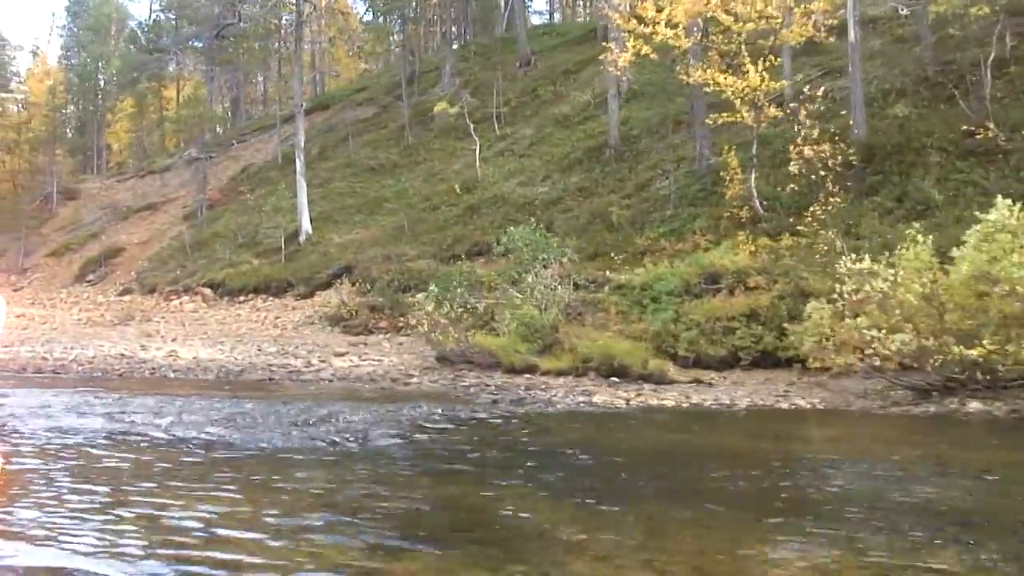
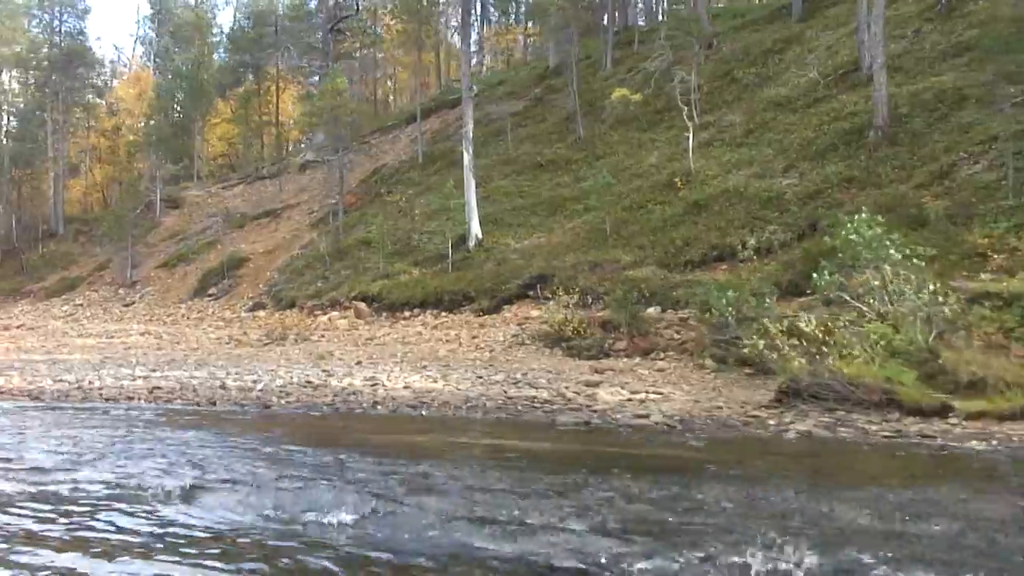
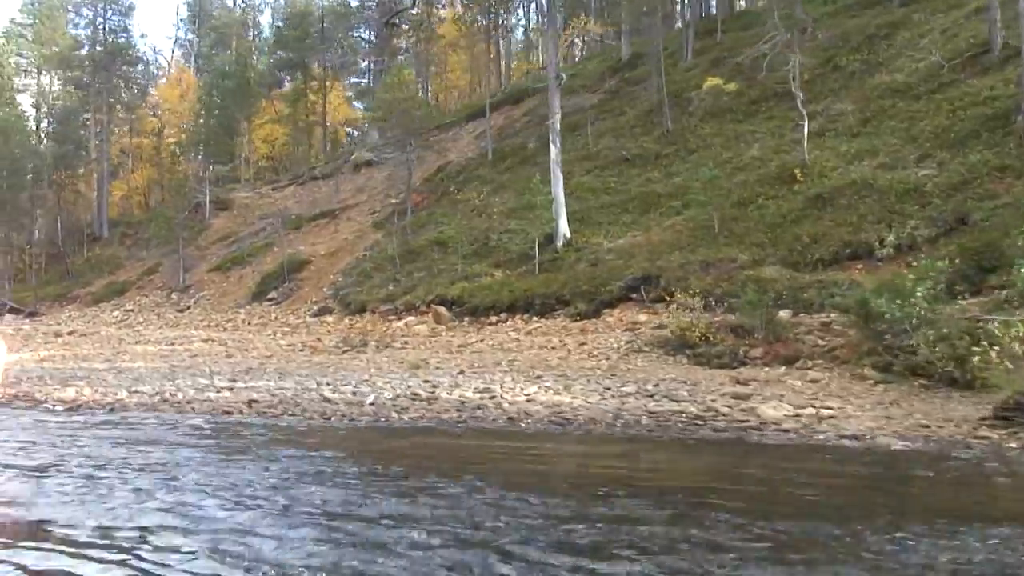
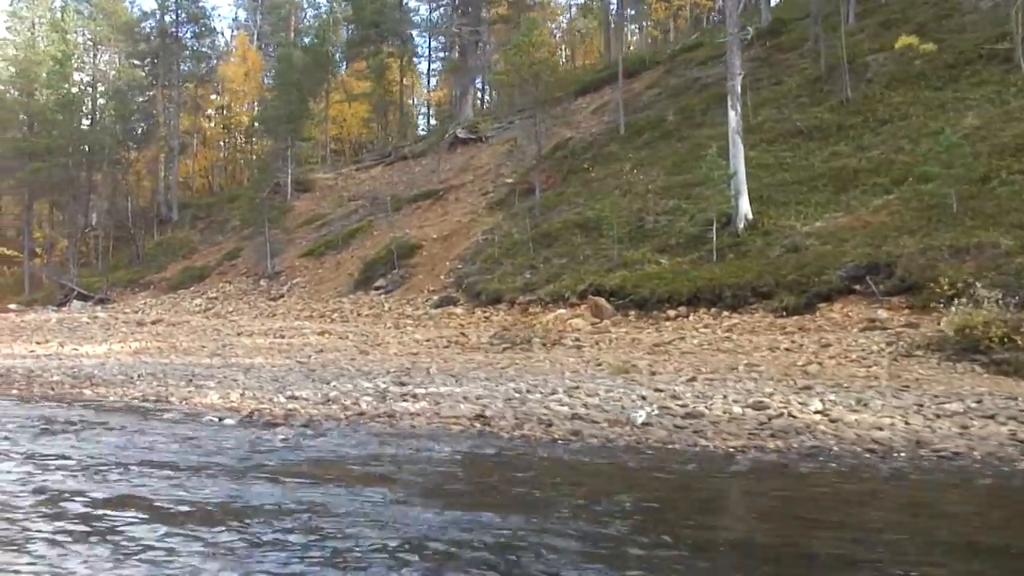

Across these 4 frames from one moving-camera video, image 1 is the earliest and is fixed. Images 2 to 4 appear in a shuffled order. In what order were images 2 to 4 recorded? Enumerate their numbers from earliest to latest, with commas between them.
2, 3, 4
